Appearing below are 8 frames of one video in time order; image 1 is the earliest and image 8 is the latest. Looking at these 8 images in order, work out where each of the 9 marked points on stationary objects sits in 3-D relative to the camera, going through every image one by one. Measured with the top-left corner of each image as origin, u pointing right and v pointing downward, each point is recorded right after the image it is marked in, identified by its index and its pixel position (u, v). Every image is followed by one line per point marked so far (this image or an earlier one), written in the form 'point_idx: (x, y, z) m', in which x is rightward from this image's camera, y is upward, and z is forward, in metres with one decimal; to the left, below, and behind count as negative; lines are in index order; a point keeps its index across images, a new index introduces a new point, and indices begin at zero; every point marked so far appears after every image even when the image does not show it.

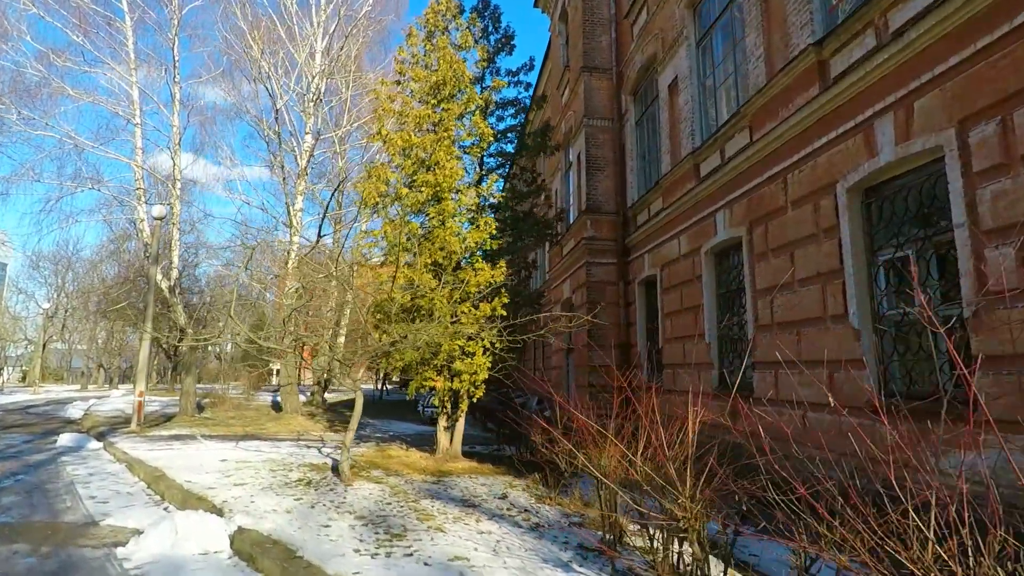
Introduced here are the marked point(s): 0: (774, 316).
0: (+3.6, -0.4, +7.9) m
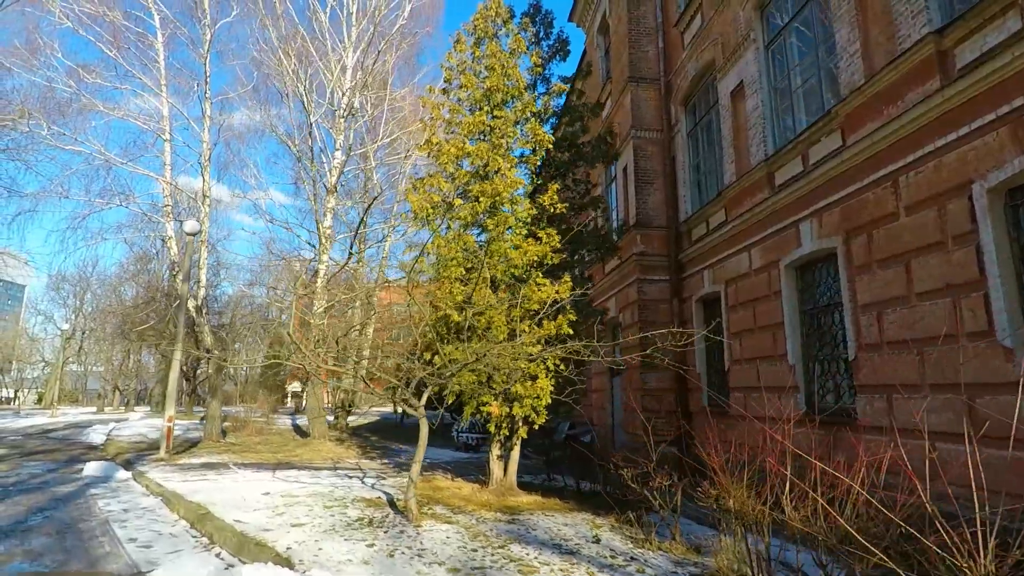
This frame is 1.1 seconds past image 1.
0: (+4.6, -0.6, +7.1) m
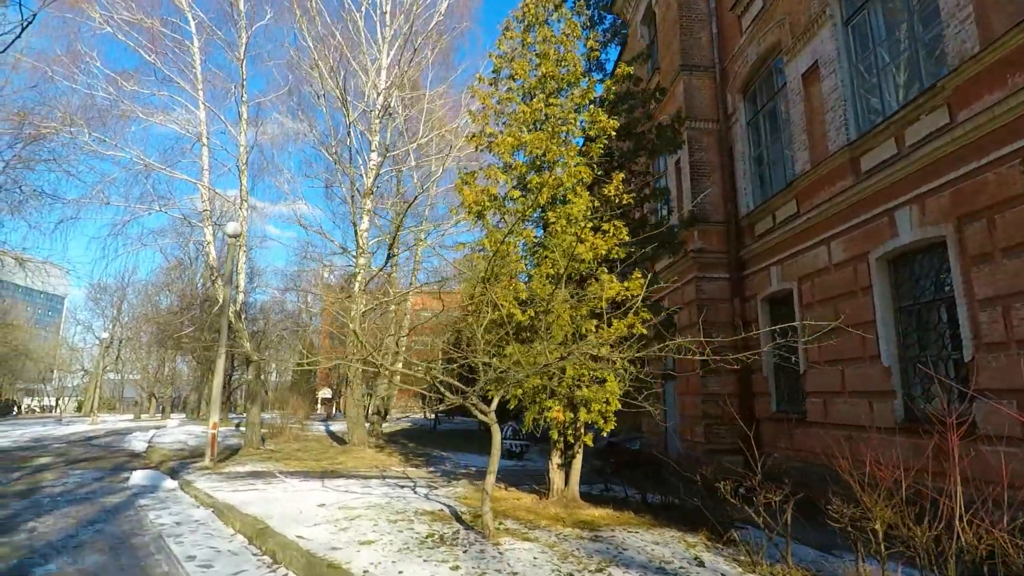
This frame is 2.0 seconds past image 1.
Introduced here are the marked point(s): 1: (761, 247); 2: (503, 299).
0: (+5.5, -0.5, +6.3) m
1: (+5.2, +0.9, +11.7) m
2: (-0.2, -0.2, +8.3) m
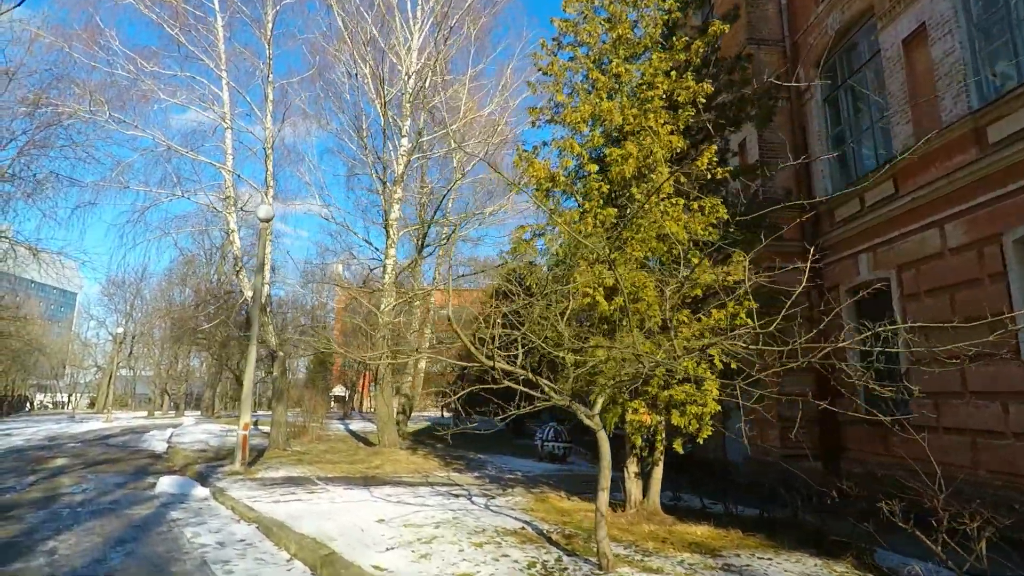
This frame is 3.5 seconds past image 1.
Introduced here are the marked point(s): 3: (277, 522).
0: (+6.5, -0.3, +5.1) m
1: (+6.3, +1.0, +10.6) m
2: (+0.9, 0.0, +7.2) m
3: (-2.6, -2.6, +6.3) m
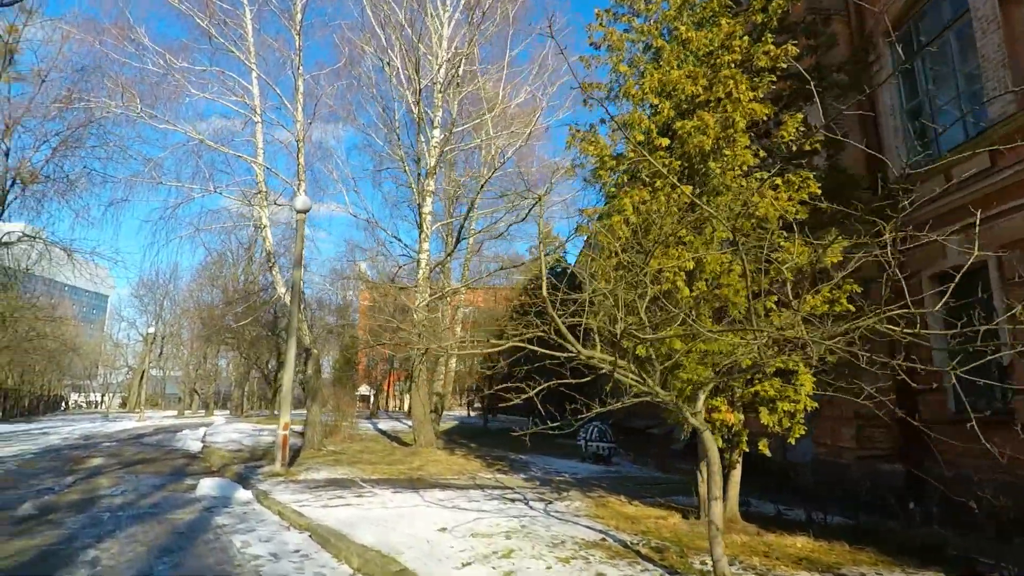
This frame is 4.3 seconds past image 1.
0: (+7.3, -0.1, +4.3) m
1: (+7.2, +1.3, +9.8) m
2: (+1.7, +0.2, +6.5) m
3: (-1.8, -2.5, +5.7) m
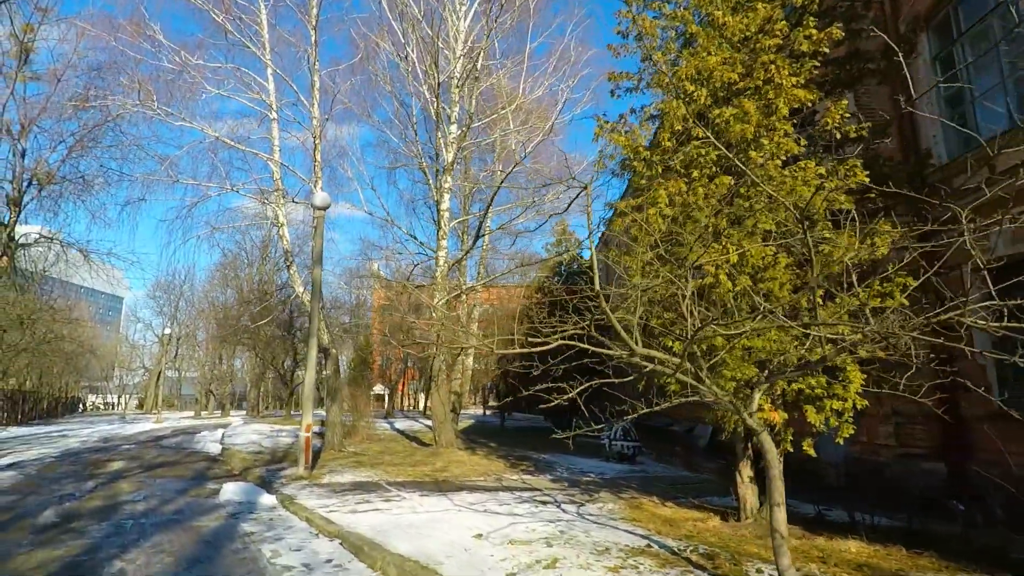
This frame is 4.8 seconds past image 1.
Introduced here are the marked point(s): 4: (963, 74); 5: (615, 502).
0: (+7.6, +0.1, +3.9) m
1: (+7.6, +1.4, +9.4) m
2: (+2.1, +0.3, +6.2) m
3: (-1.4, -2.4, +5.5) m
4: (+7.9, +3.7, +9.8) m
5: (+1.6, -3.3, +8.7) m
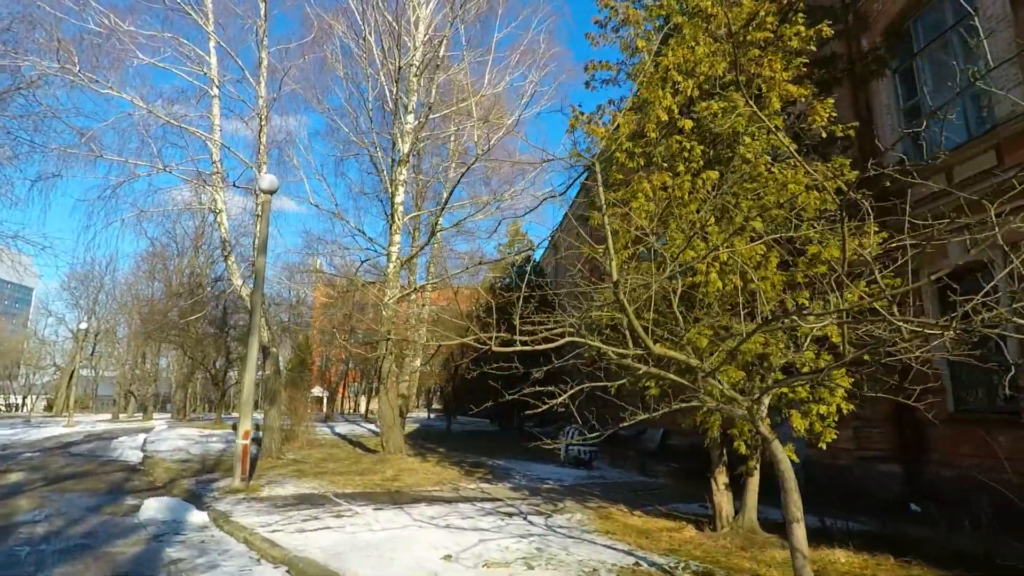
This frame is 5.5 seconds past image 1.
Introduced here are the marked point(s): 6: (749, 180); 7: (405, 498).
0: (+7.6, 0.0, +4.0) m
1: (+7.0, +1.3, +9.5) m
2: (+1.8, +0.3, +5.8) m
3: (-1.6, -2.3, +4.8) m
4: (+7.3, +3.6, +10.0) m
5: (+1.0, -3.2, +8.2) m
6: (+2.5, +1.2, +6.4) m
7: (-1.7, -3.3, +8.8) m
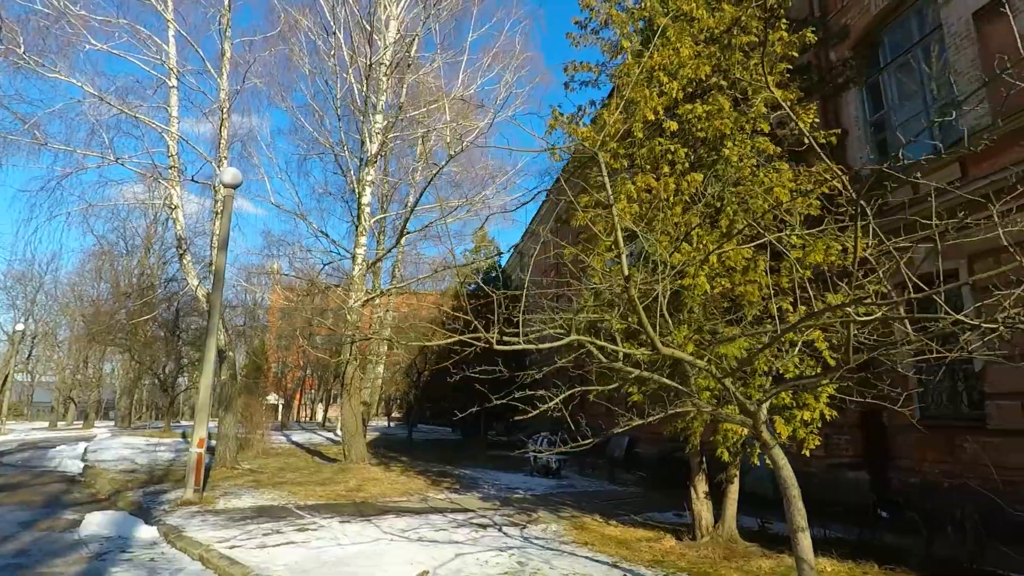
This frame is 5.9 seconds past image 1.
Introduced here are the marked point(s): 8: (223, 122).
0: (+7.5, -0.1, +4.3) m
1: (+6.6, +1.2, +9.7) m
2: (+1.7, +0.3, +5.7) m
3: (-1.8, -2.3, +4.4) m
4: (+6.9, +3.4, +10.3) m
5: (+0.6, -3.3, +8.0) m
6: (+2.3, +1.1, +6.3) m
7: (-2.1, -3.3, +8.4) m
8: (-7.1, +4.1, +13.8) m
